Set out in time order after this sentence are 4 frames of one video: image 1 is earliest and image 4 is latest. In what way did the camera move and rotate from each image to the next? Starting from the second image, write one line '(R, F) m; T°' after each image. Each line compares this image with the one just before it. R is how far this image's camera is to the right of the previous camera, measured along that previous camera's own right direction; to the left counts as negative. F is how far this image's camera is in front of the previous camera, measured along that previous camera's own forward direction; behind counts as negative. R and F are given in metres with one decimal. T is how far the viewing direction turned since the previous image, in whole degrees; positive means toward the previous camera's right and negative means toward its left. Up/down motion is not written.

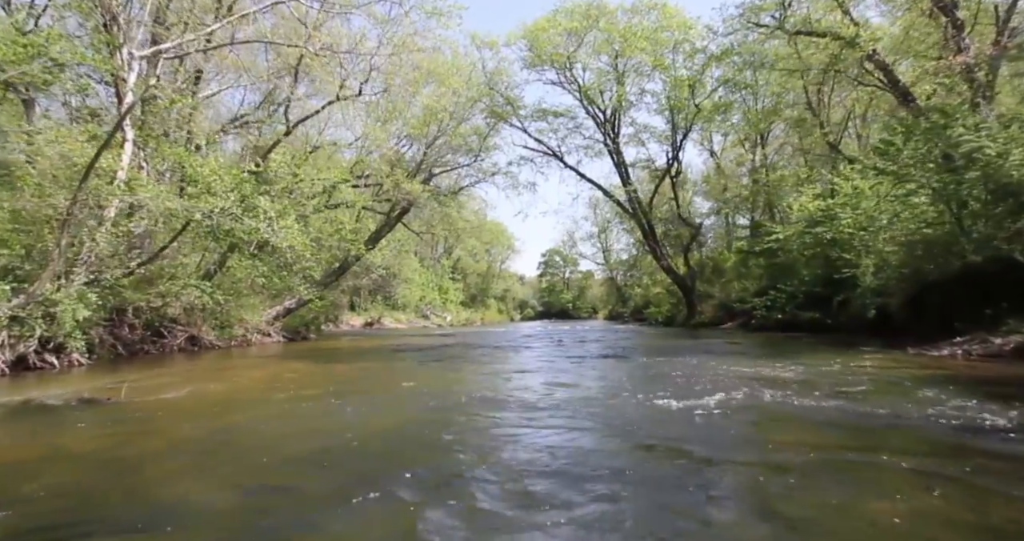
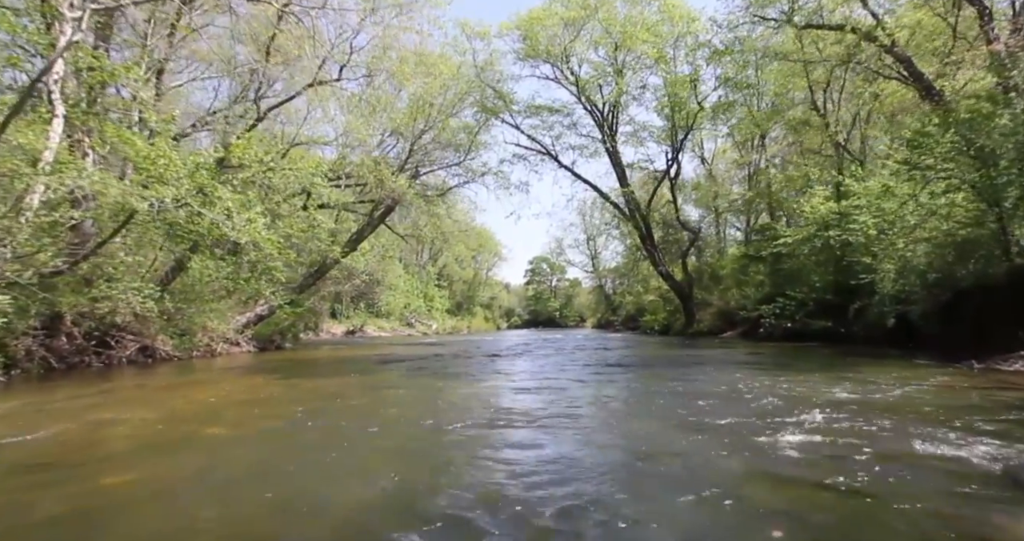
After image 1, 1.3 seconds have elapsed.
(-0.2, +1.4) m; +1°
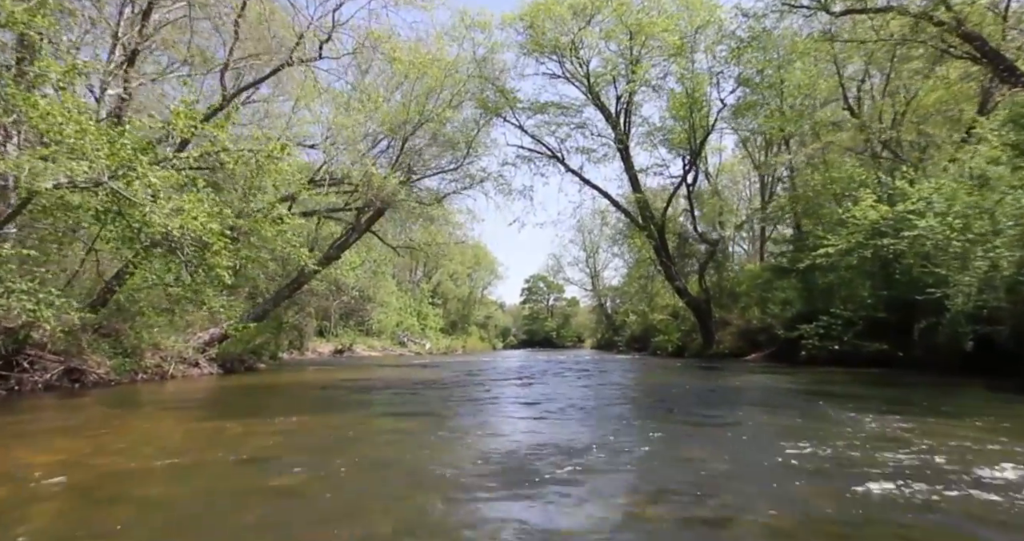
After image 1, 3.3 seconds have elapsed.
(-0.3, +2.3) m; +1°
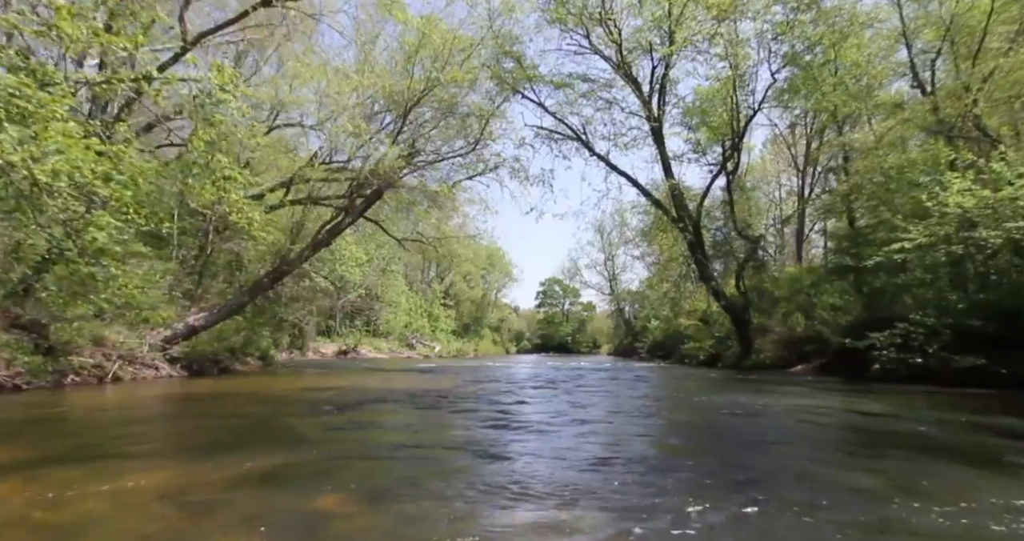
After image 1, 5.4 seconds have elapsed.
(0.0, +2.4) m; -1°
